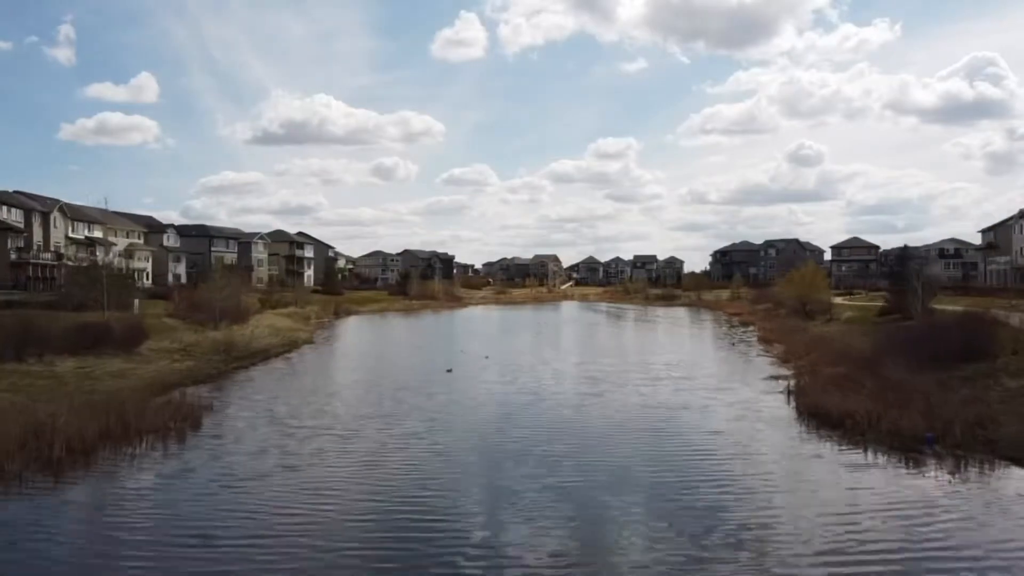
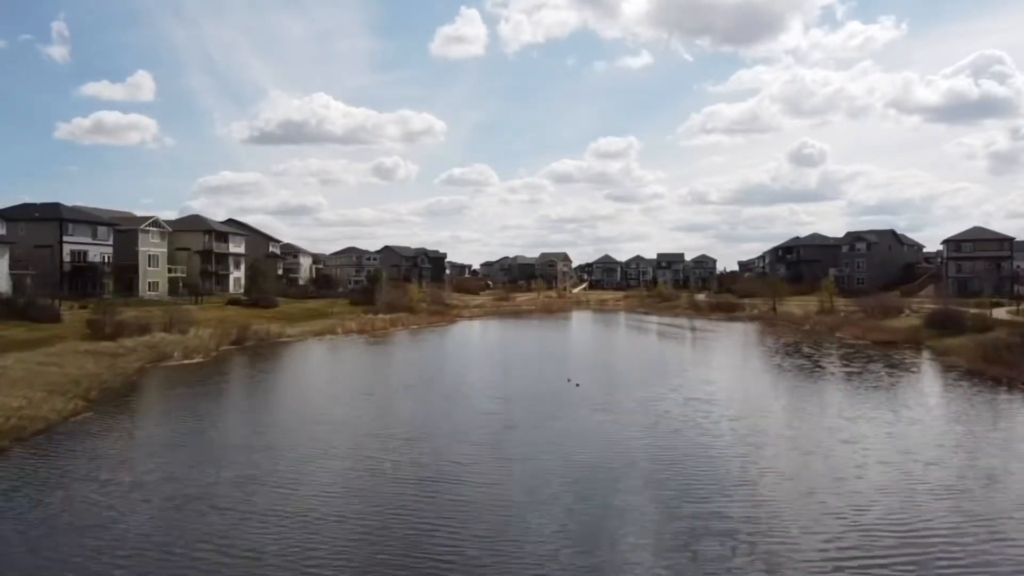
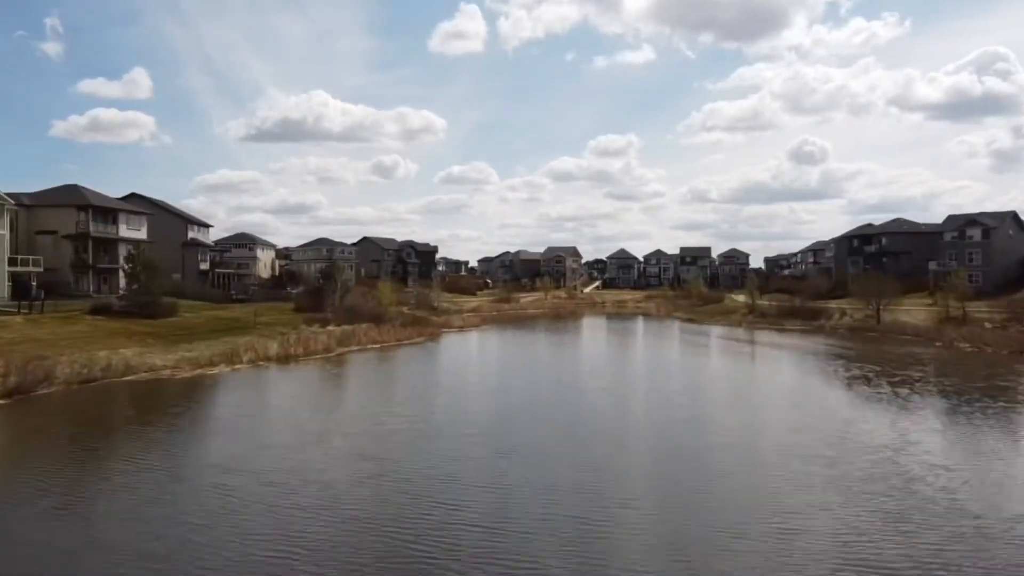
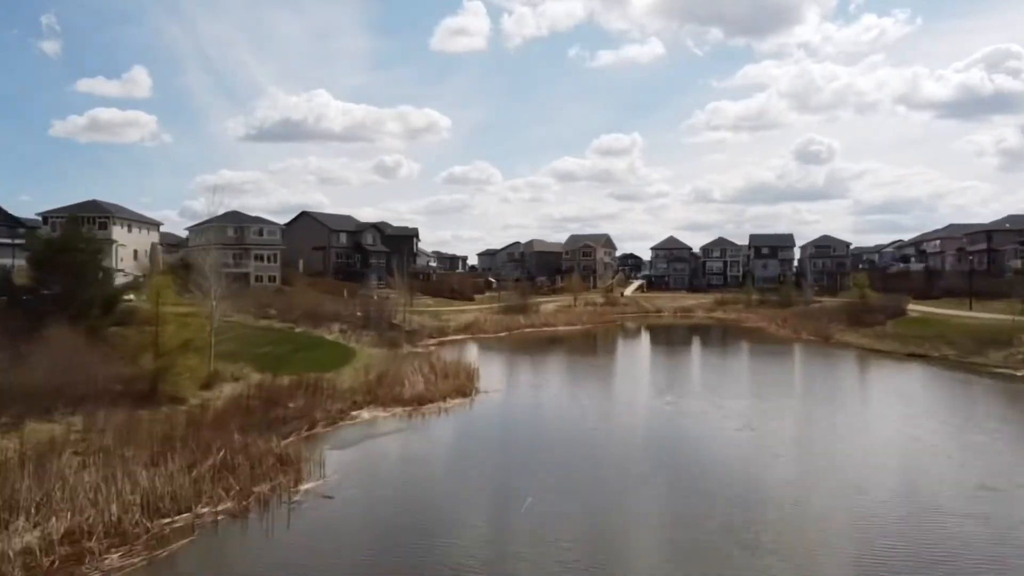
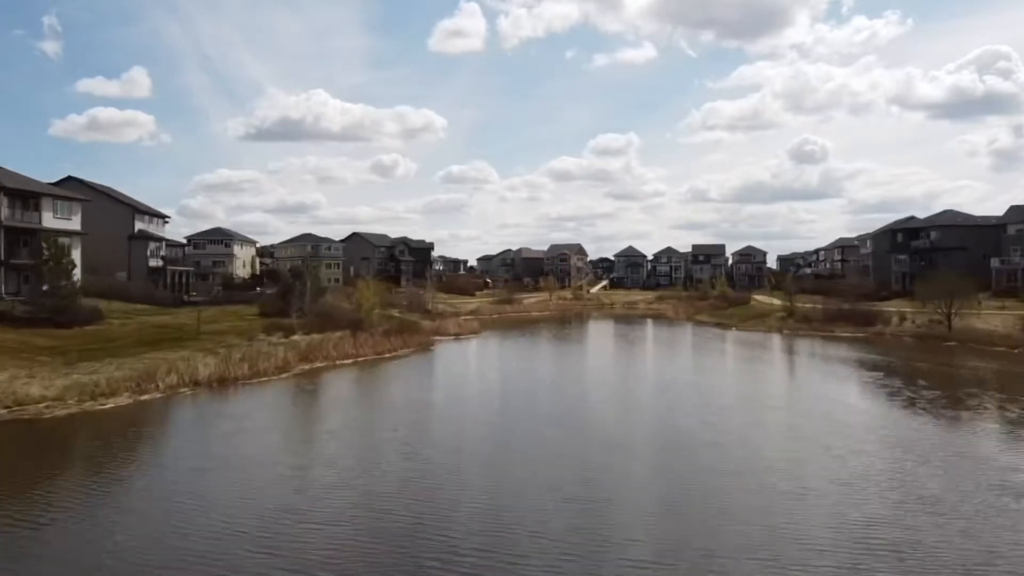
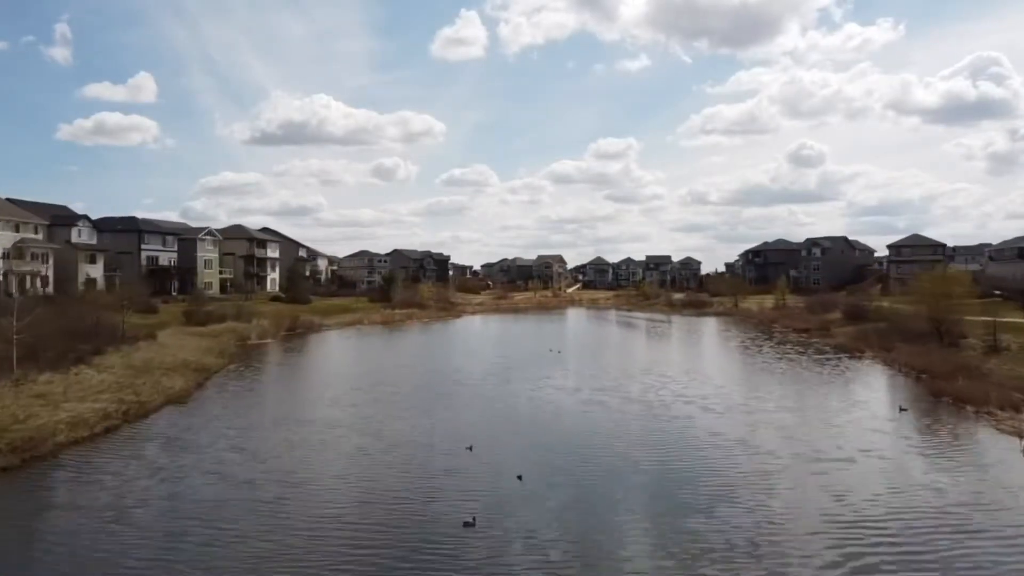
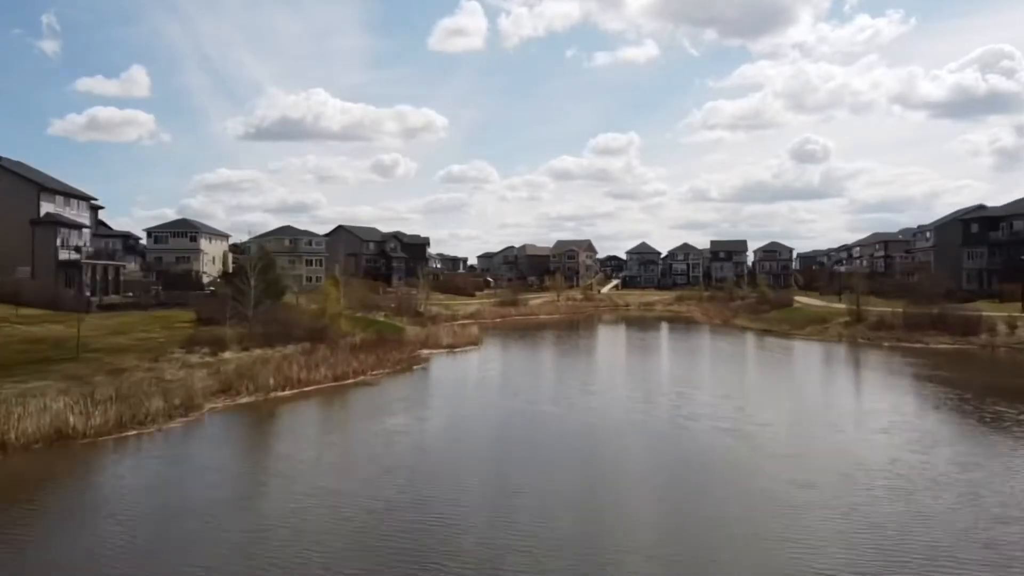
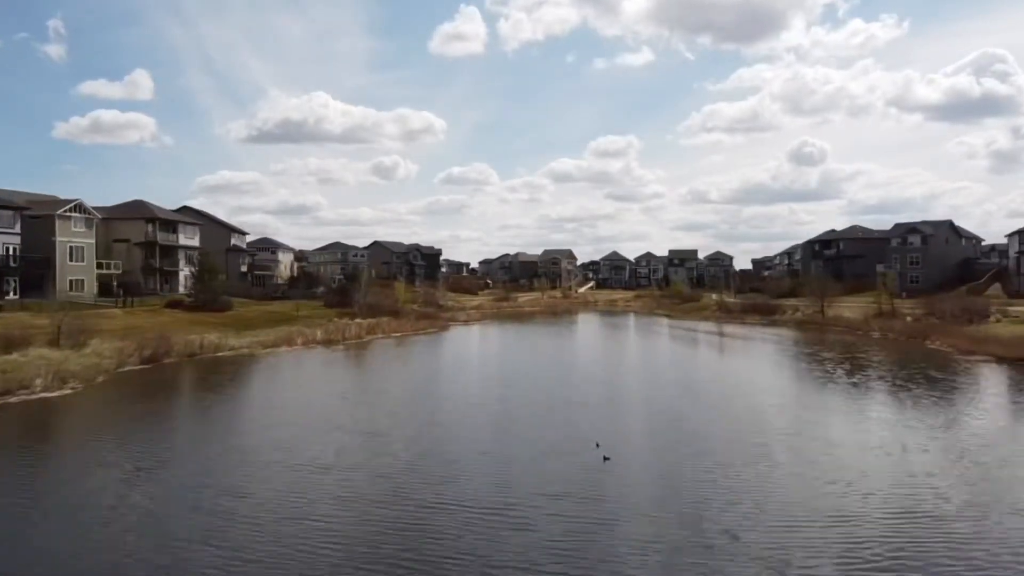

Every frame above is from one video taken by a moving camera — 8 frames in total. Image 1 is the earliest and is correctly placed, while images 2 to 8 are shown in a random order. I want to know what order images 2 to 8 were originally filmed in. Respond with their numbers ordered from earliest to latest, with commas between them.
6, 2, 8, 3, 5, 7, 4
